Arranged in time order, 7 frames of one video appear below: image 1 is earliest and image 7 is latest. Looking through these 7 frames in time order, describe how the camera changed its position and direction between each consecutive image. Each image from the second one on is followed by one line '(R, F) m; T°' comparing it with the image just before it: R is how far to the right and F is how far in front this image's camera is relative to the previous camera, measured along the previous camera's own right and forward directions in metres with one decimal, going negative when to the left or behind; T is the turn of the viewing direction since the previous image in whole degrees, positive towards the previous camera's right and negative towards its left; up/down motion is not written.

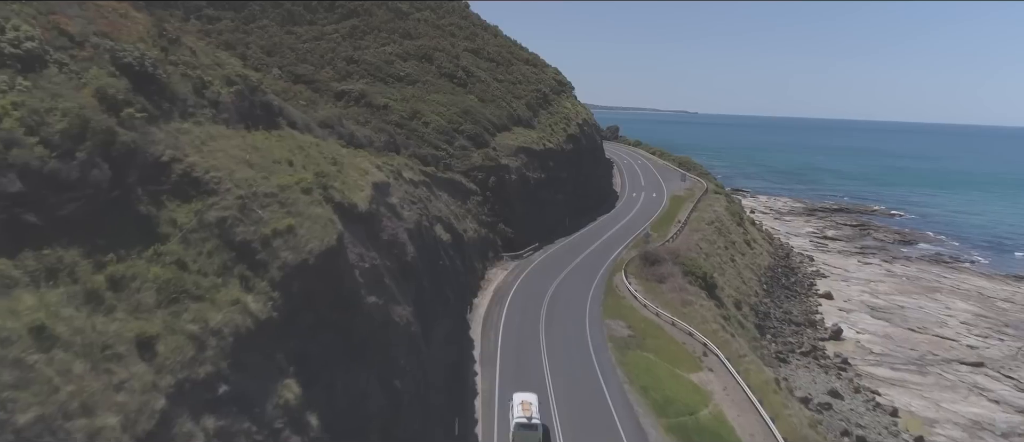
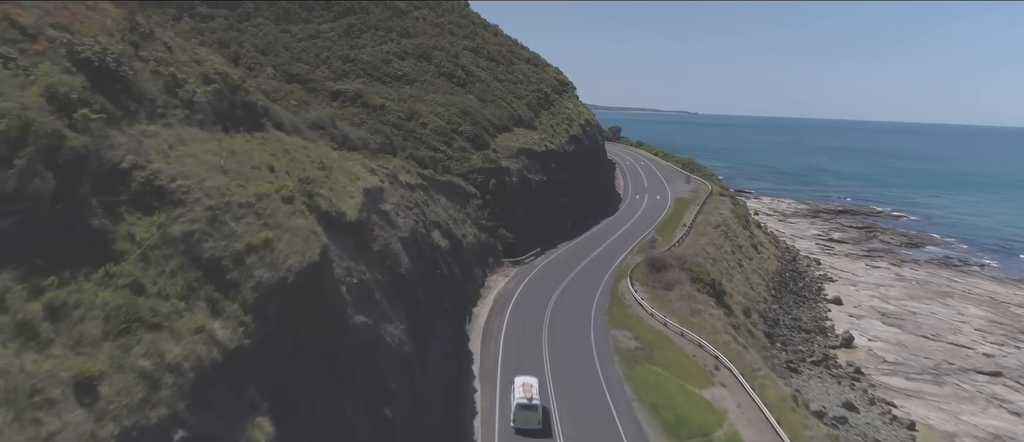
(0.0, +1.5) m; 0°
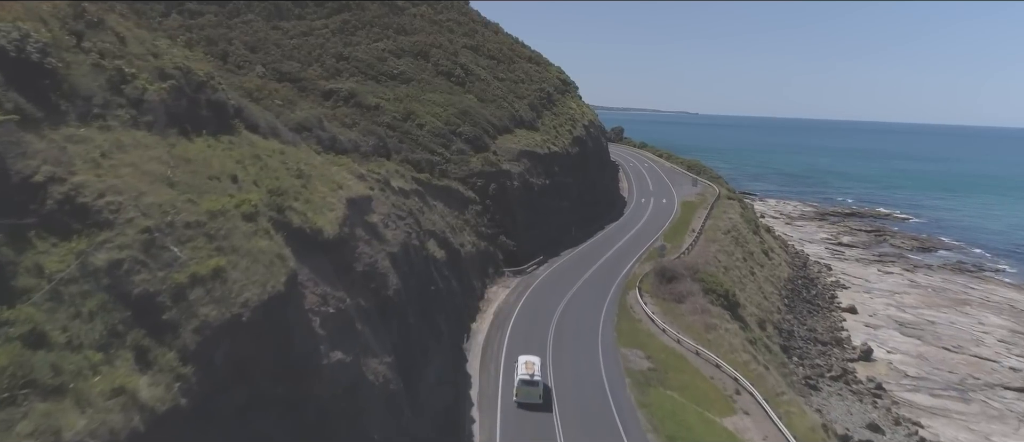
(-0.1, +2.3) m; 0°
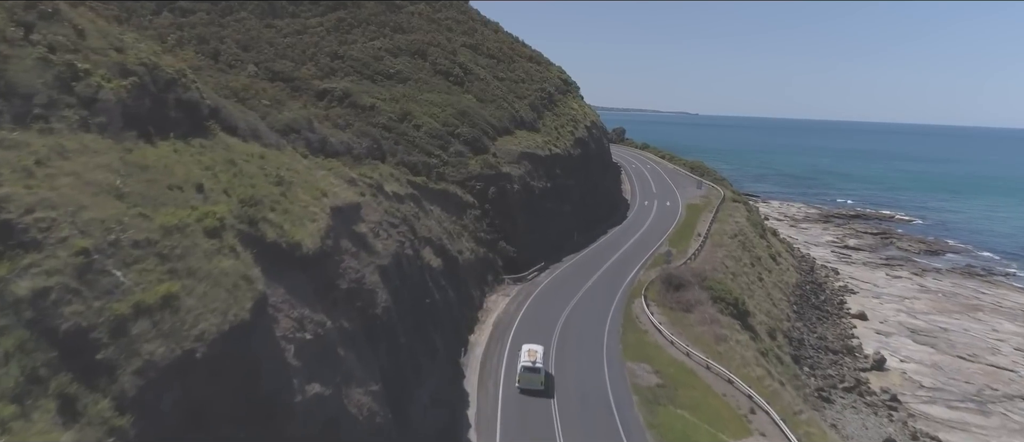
(0.0, +1.5) m; 0°
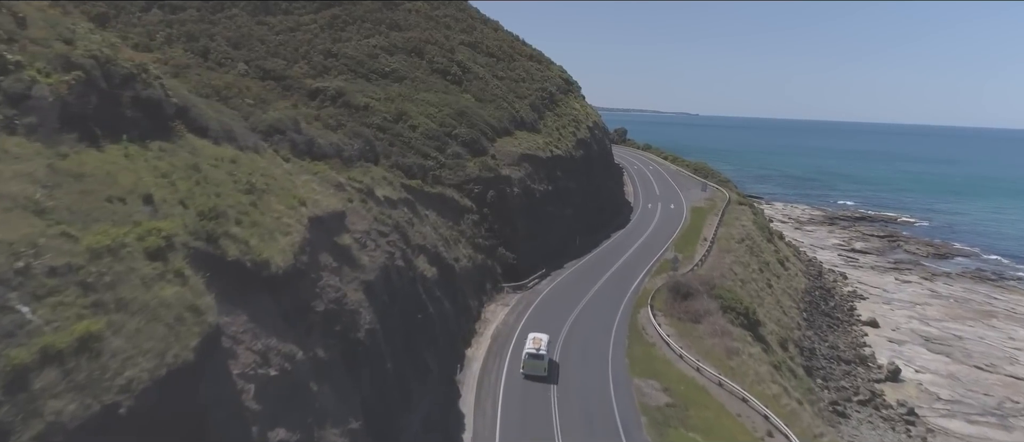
(0.0, +1.7) m; 0°
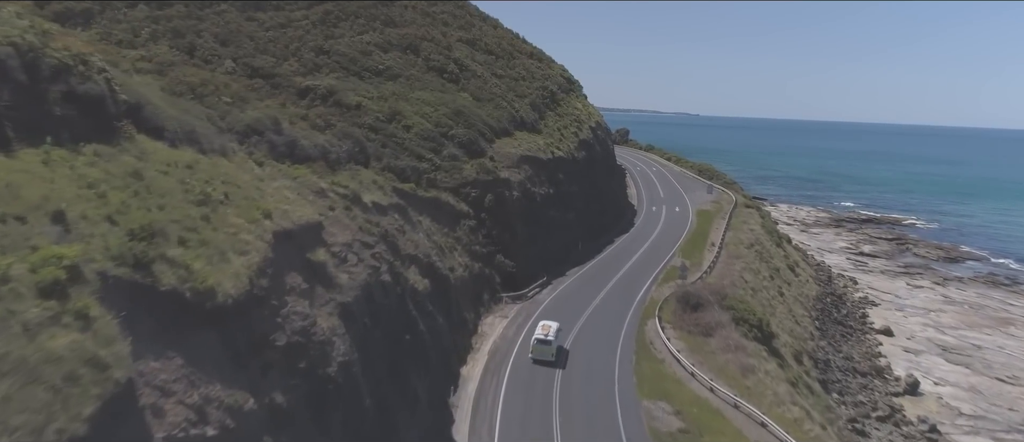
(+0.1, +2.0) m; 0°
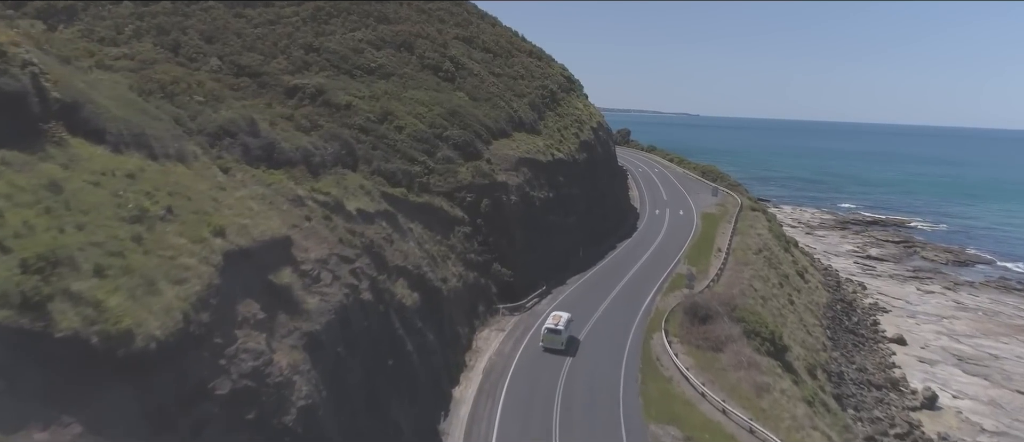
(+0.1, +1.8) m; 0°
